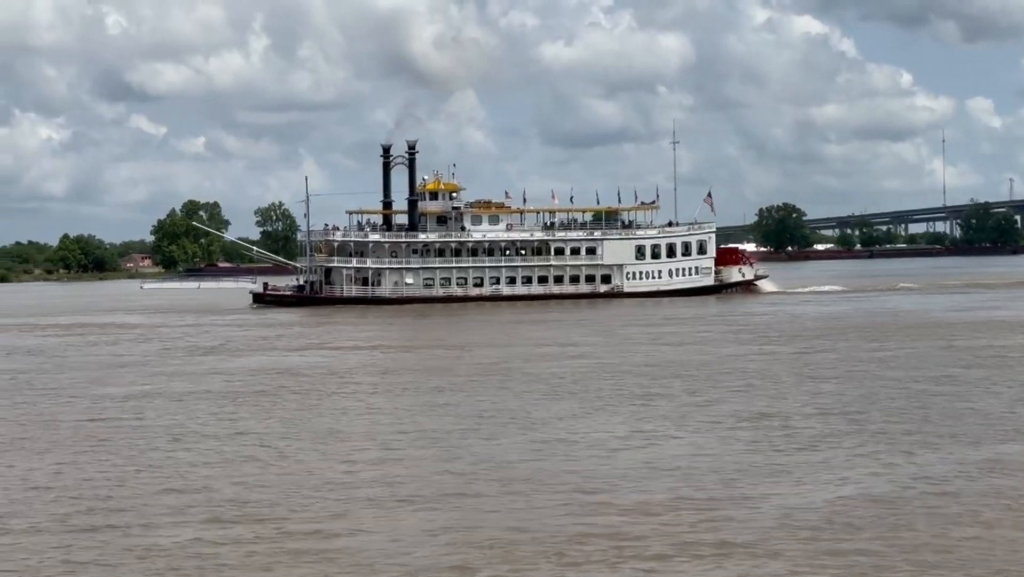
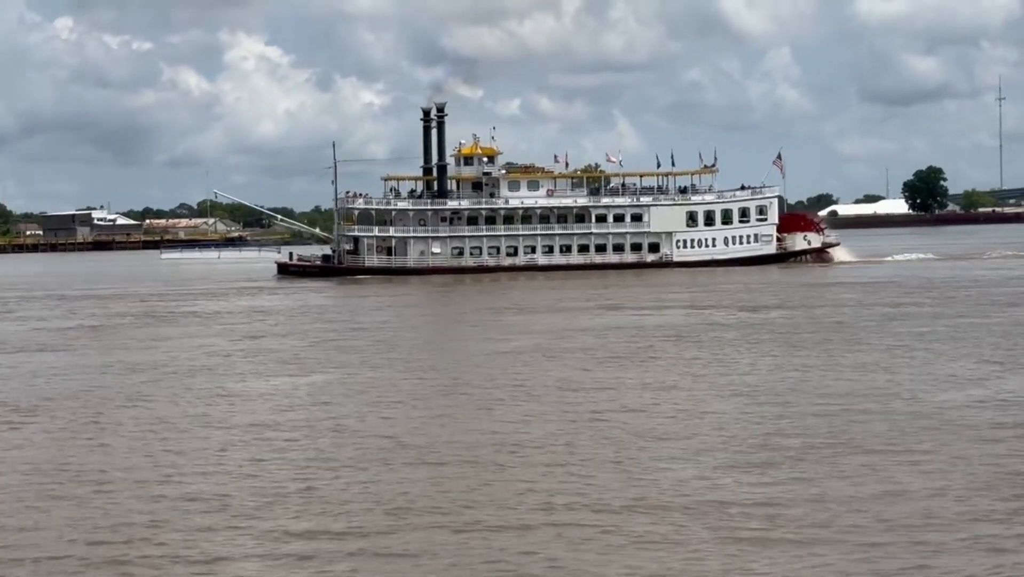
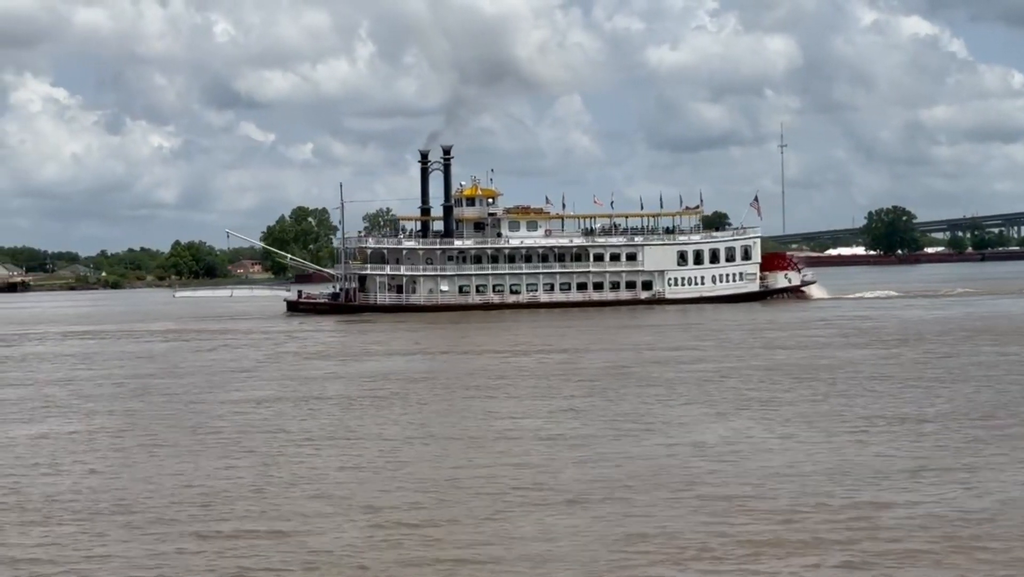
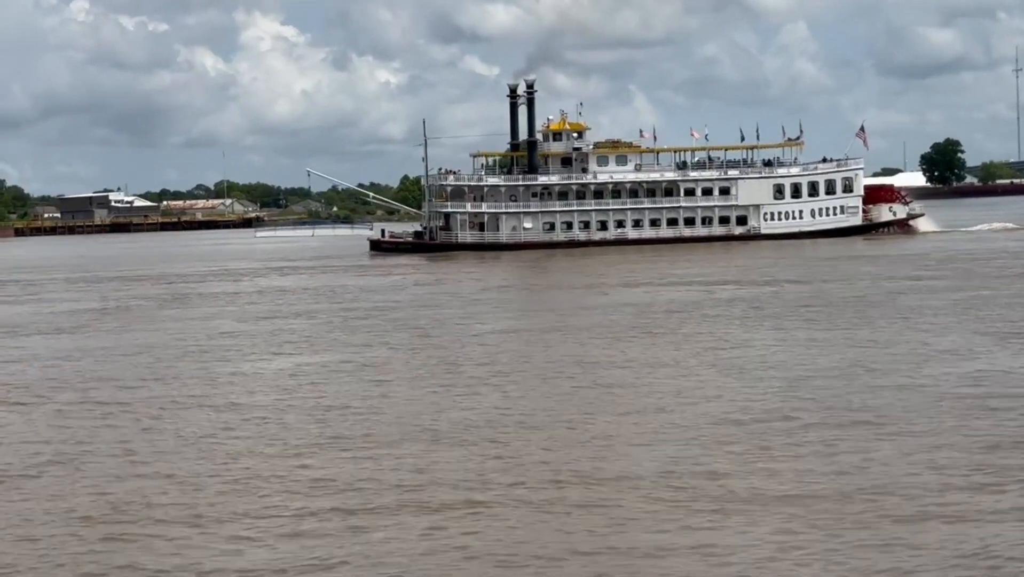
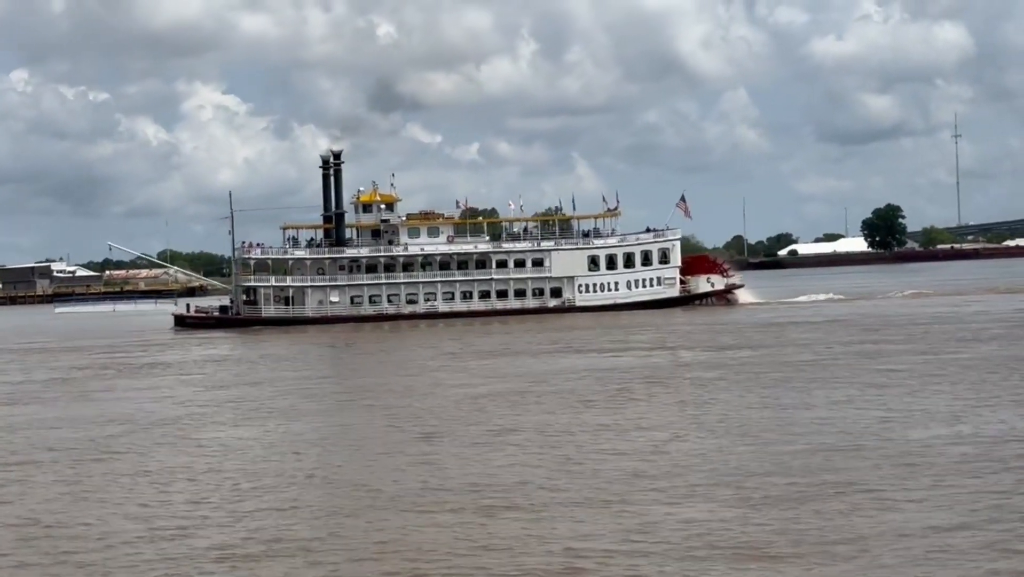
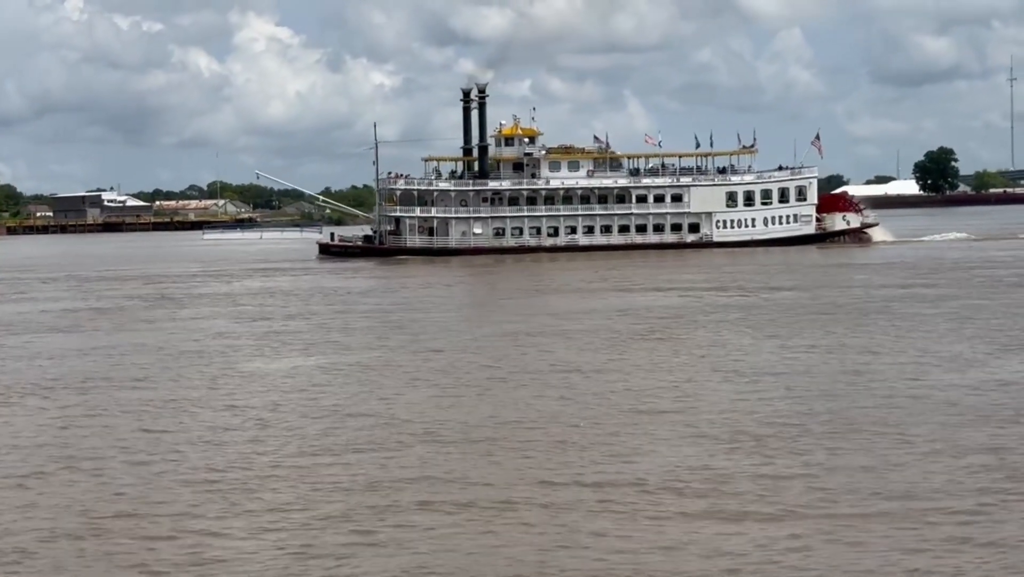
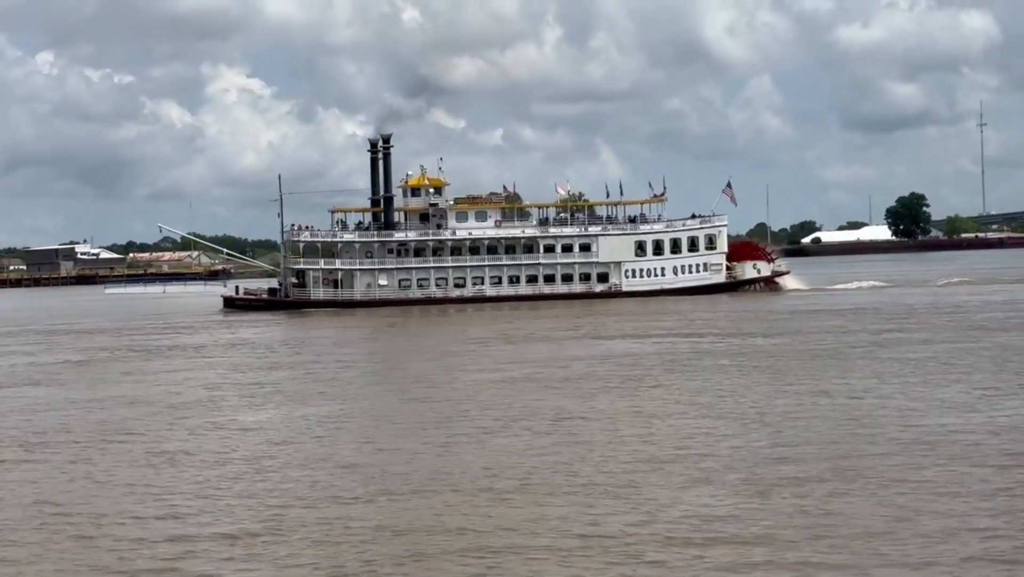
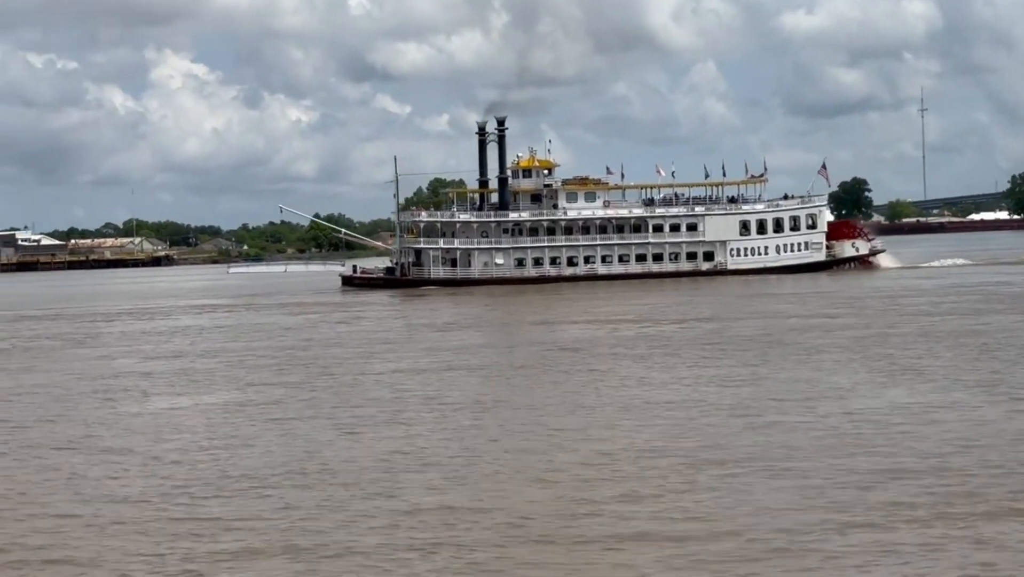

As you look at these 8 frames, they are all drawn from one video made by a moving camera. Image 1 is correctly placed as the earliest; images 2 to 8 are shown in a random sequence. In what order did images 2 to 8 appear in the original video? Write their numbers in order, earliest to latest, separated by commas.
3, 8, 4, 6, 2, 7, 5
